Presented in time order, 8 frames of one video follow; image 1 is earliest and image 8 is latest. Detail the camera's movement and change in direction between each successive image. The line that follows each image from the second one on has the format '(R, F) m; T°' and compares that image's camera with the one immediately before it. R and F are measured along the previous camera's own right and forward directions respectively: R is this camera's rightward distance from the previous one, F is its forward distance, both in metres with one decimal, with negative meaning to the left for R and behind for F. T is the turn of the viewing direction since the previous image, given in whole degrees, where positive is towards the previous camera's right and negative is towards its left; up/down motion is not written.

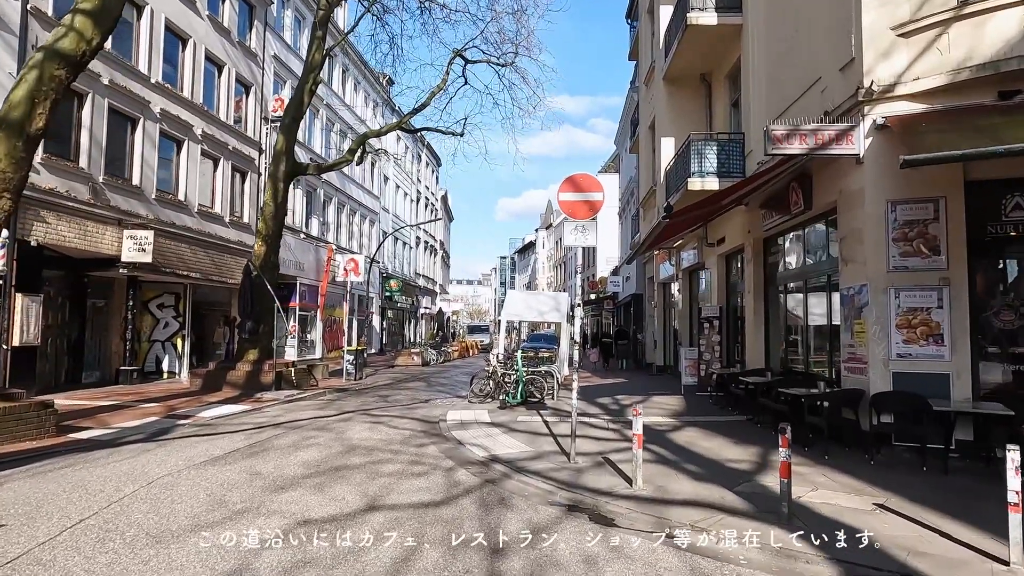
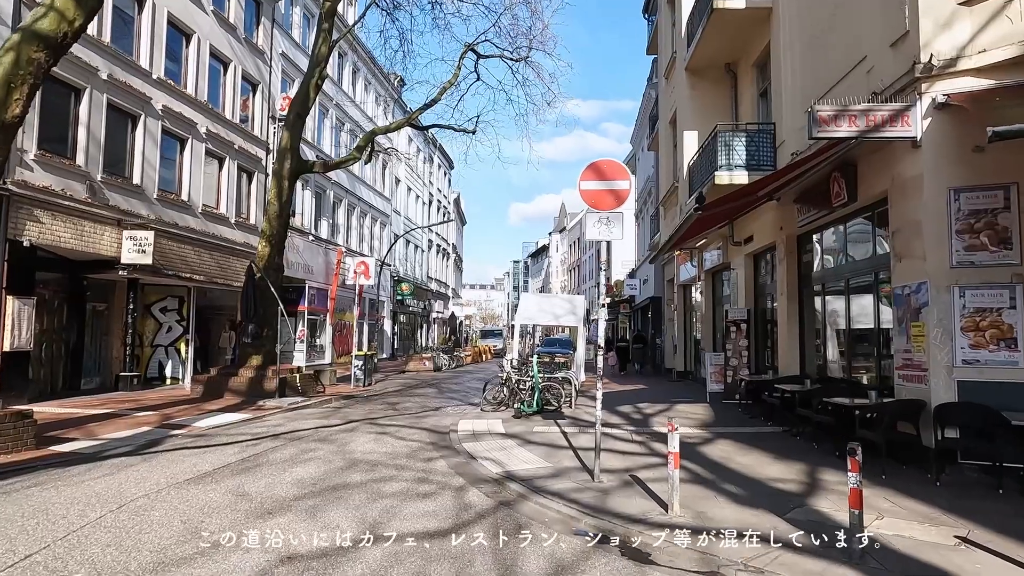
(0.0, +0.8) m; -1°
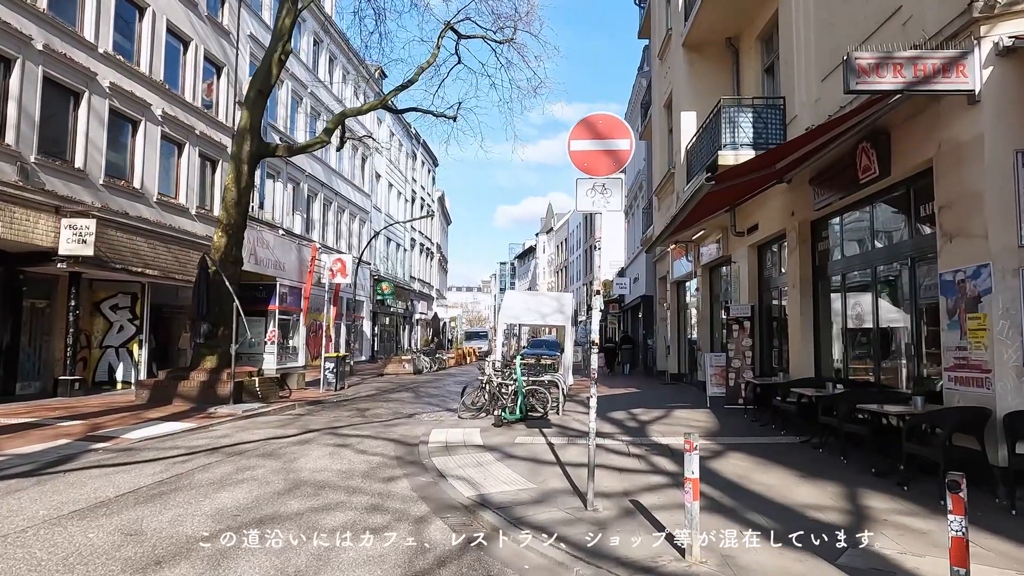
(+0.1, +1.4) m; +1°
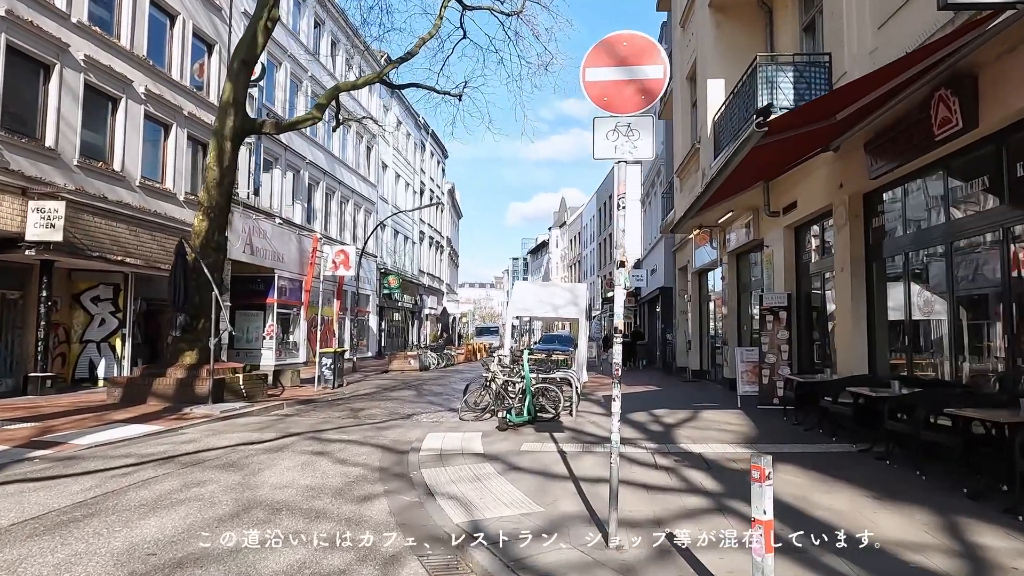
(+0.1, +1.4) m; -1°
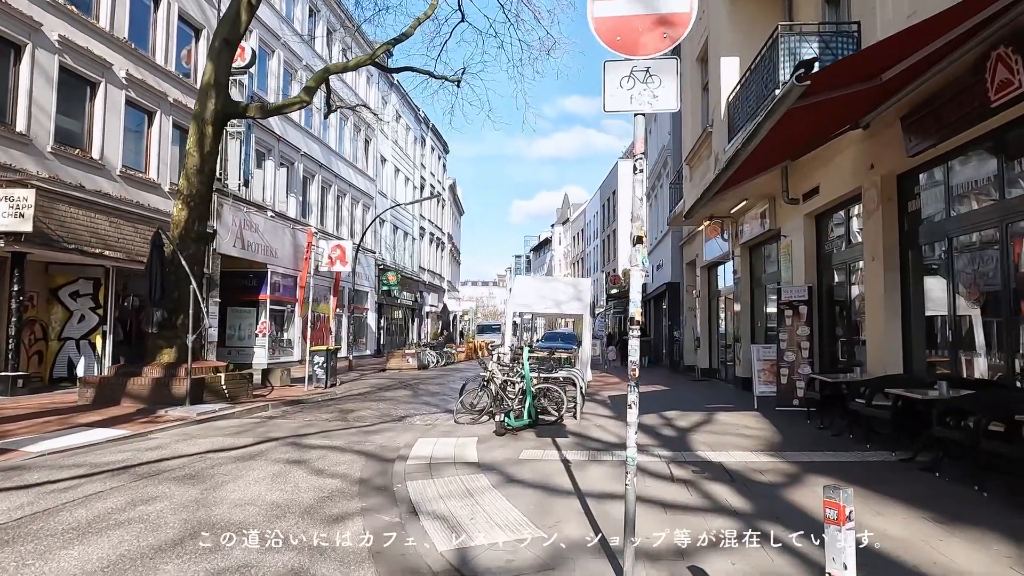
(+0.1, +0.9) m; 0°
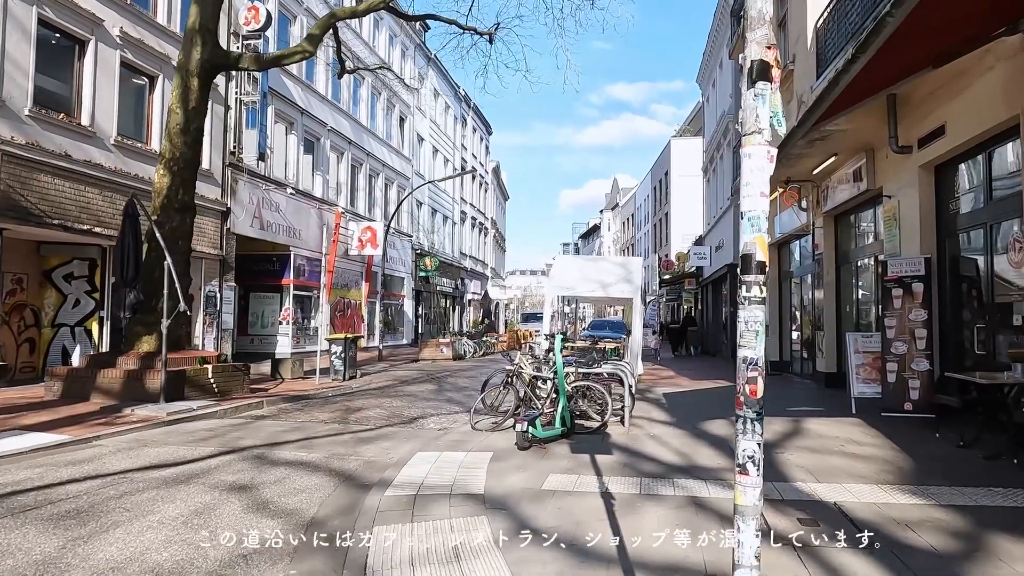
(+0.2, +2.2) m; -4°
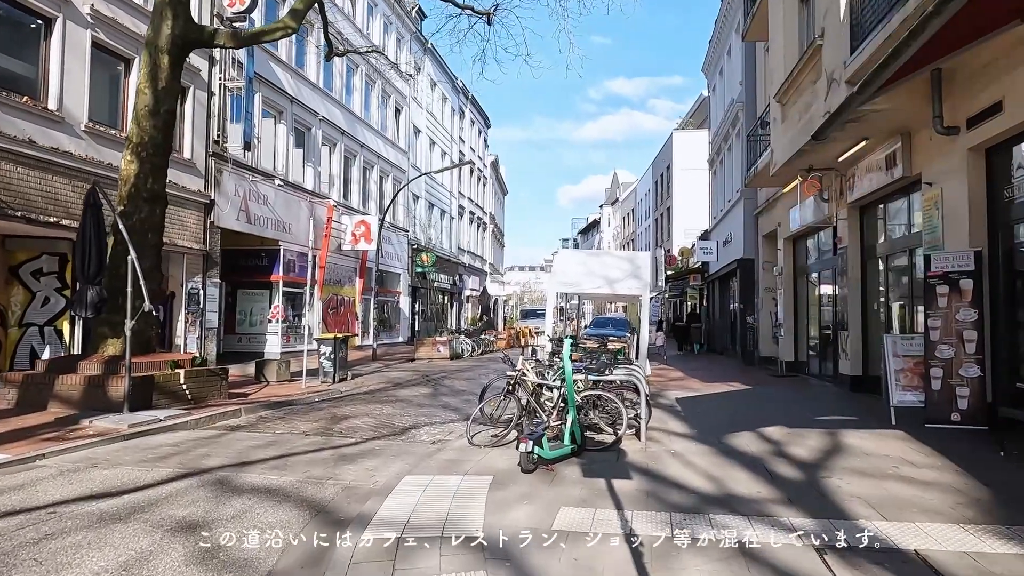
(0.0, +1.0) m; 0°
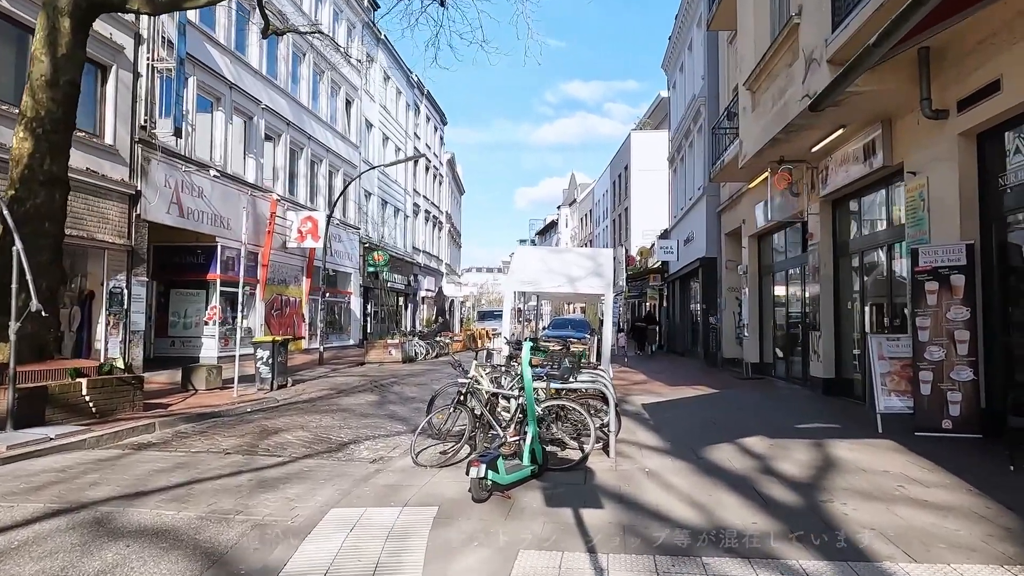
(+0.1, +1.0) m; +4°
